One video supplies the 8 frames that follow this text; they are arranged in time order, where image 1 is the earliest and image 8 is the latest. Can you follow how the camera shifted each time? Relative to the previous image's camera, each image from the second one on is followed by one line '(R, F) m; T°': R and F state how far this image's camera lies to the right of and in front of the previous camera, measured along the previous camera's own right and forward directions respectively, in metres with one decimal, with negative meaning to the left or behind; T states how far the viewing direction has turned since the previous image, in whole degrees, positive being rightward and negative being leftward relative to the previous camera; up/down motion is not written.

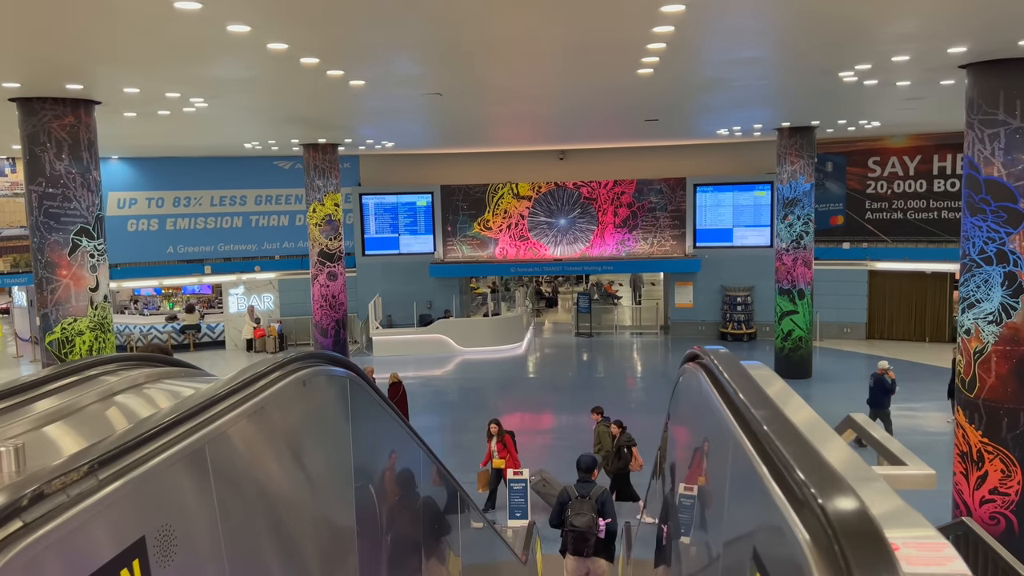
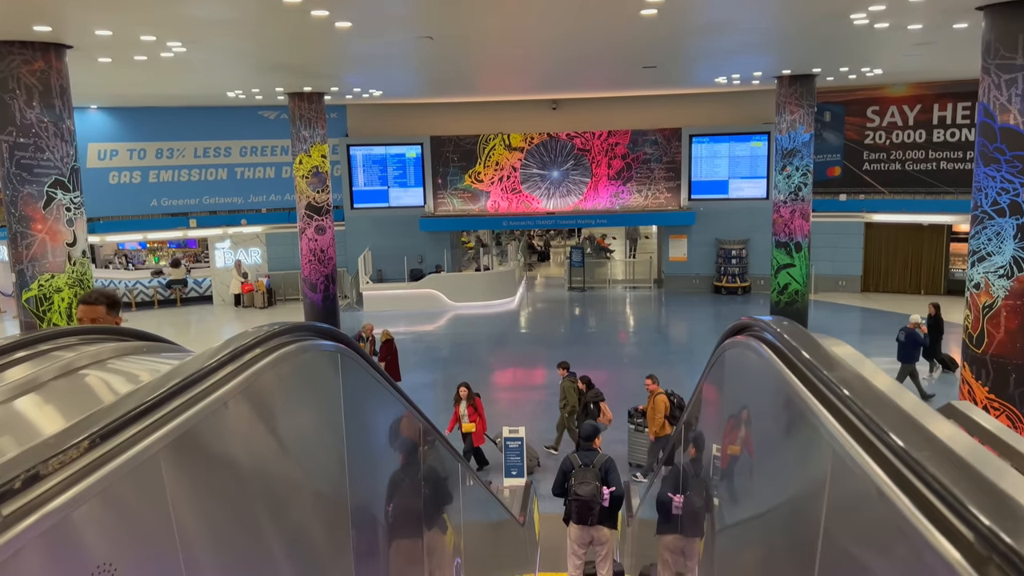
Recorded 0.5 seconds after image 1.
(-0.1, +0.3) m; +1°
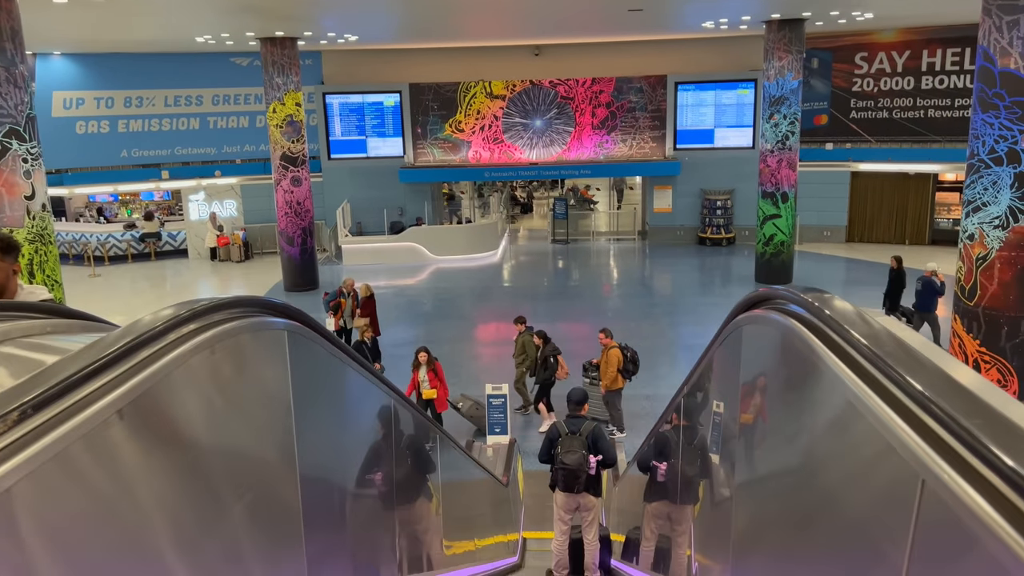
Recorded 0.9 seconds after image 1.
(0.0, +0.3) m; +1°
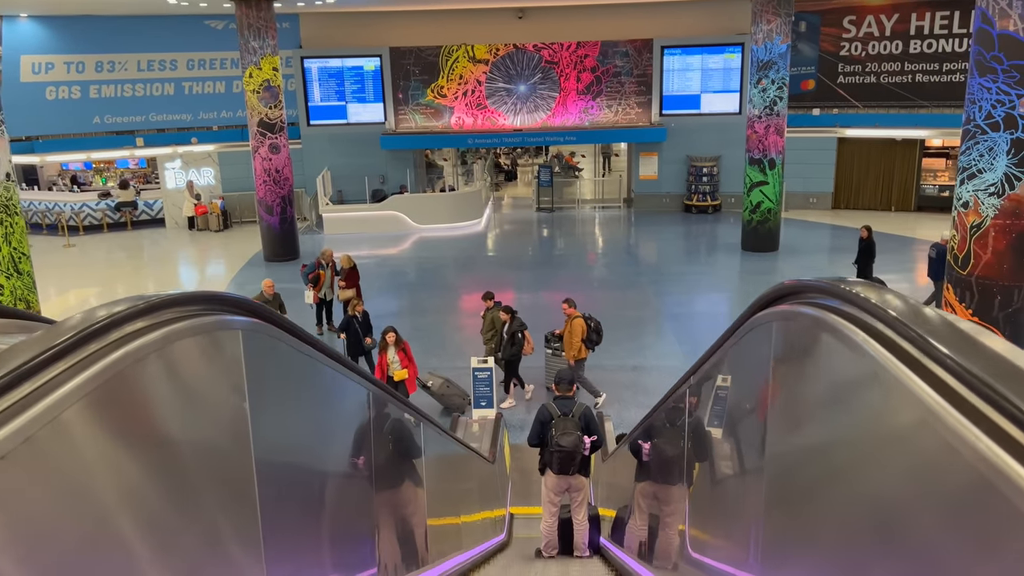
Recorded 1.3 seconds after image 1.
(0.0, +0.2) m; +1°
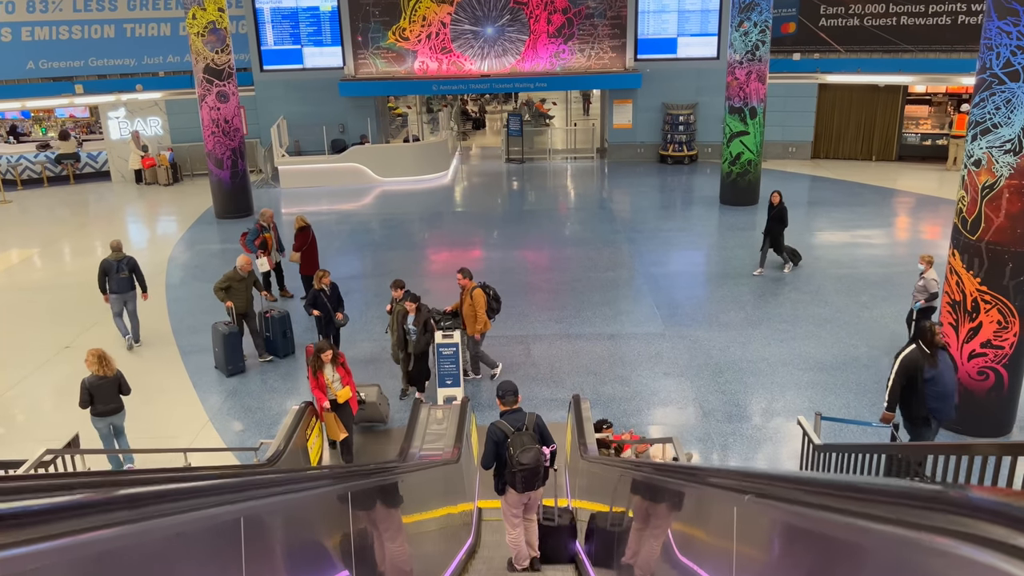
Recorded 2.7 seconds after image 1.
(0.0, +0.7) m; +2°
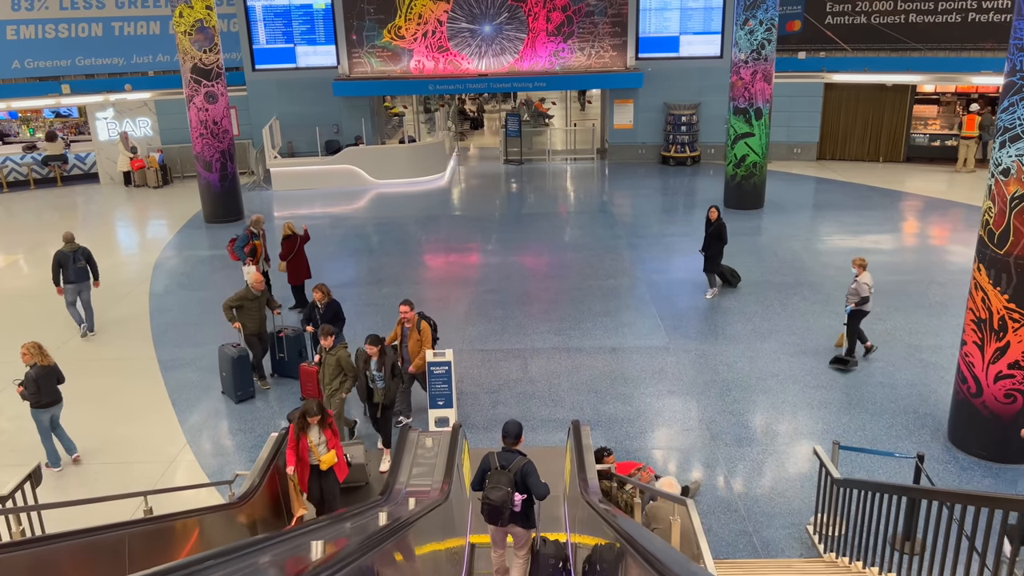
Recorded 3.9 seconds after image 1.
(0.0, +0.4) m; 0°
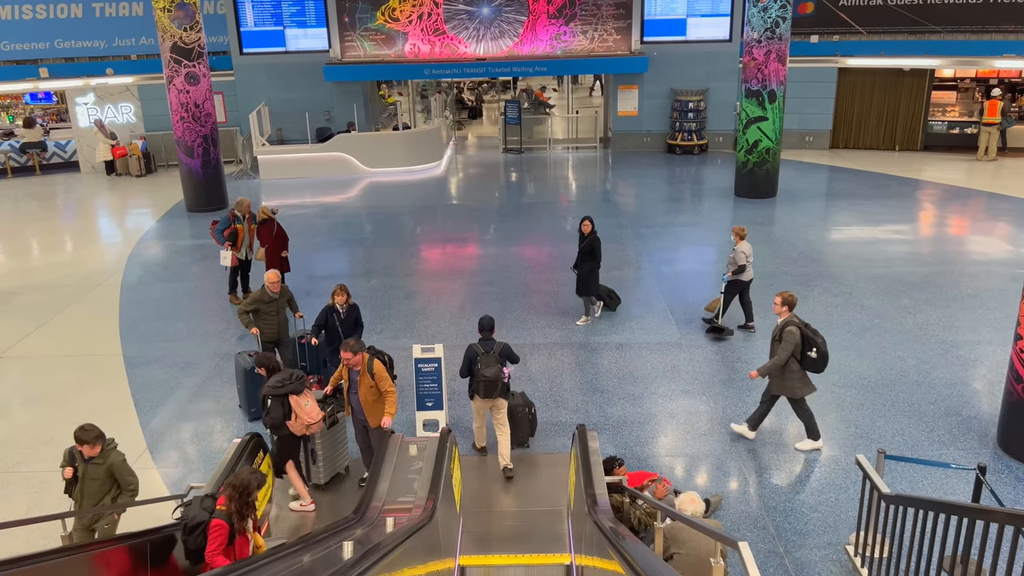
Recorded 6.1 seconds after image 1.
(0.0, +0.7) m; 0°
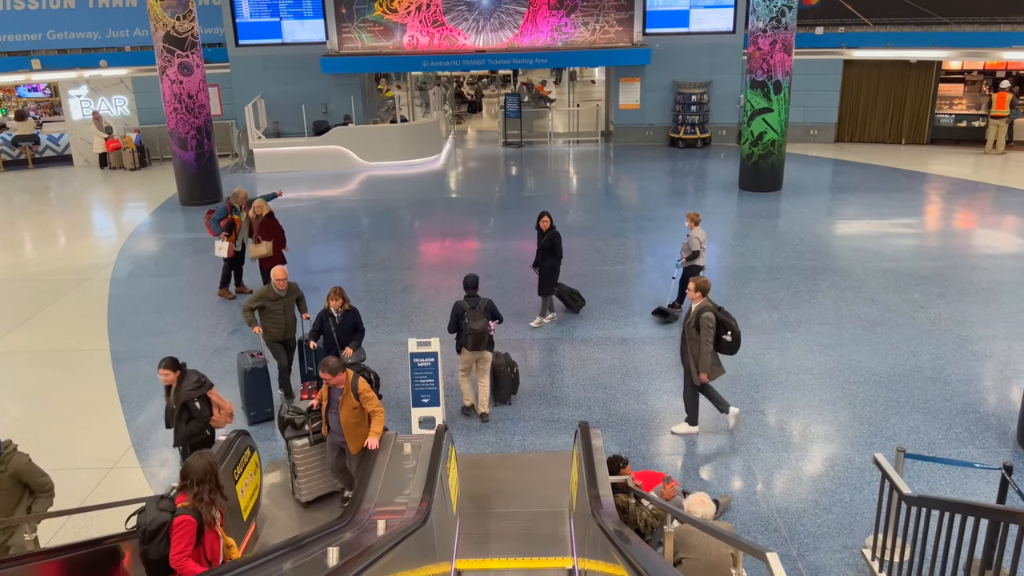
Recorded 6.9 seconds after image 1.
(0.0, +0.3) m; 0°
